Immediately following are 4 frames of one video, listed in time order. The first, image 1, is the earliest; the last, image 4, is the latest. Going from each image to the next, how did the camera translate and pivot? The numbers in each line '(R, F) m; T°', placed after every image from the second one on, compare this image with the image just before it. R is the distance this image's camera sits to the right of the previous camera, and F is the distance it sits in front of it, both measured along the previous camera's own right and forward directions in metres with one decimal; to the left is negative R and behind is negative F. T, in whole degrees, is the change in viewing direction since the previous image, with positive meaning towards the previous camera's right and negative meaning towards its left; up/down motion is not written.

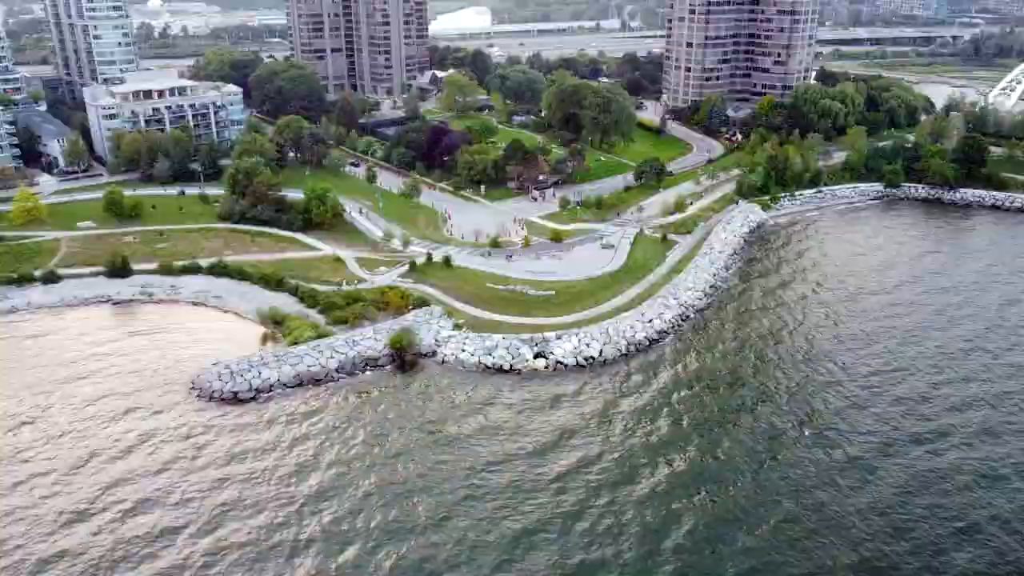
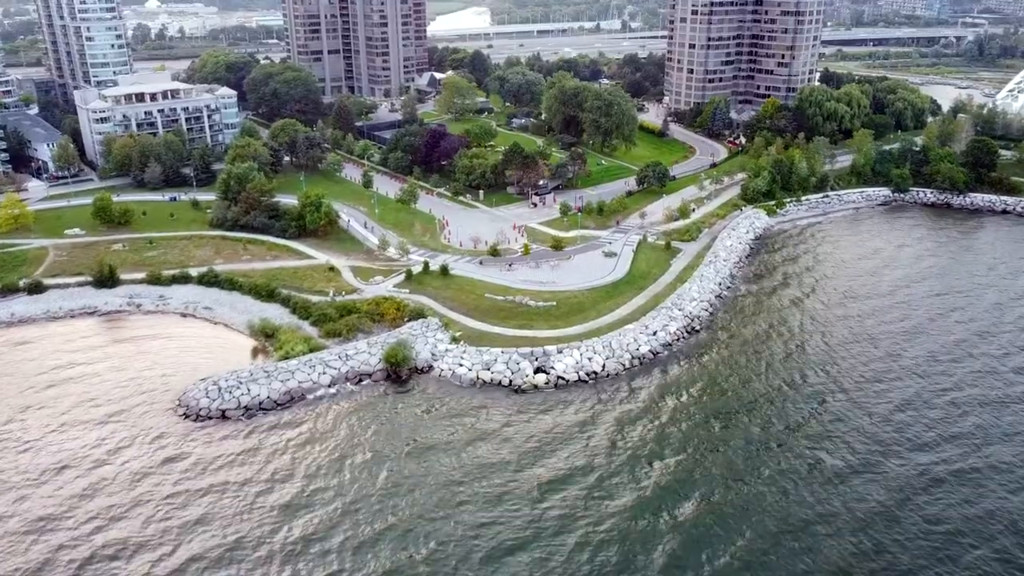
(+0.1, +2.1) m; 0°
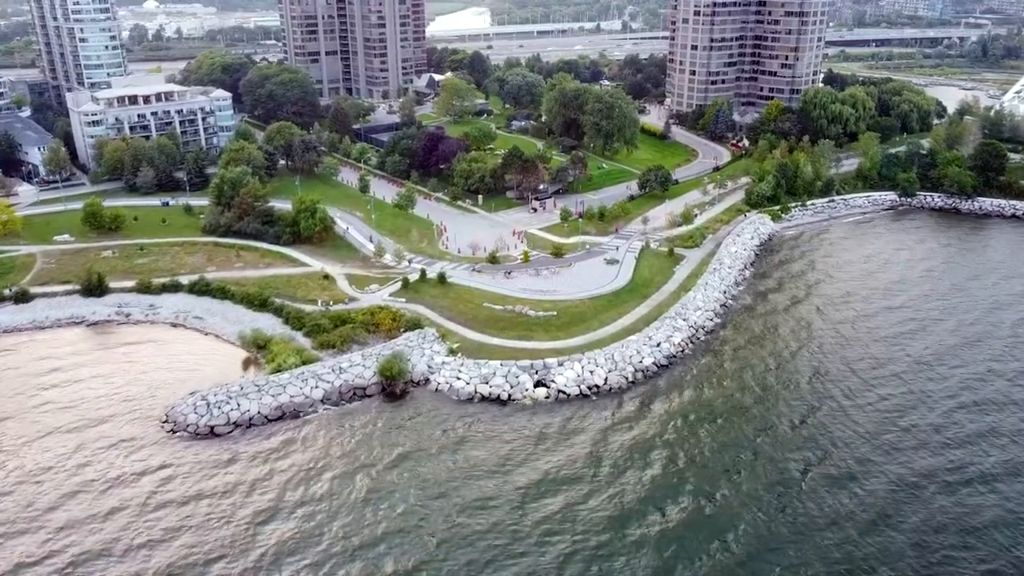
(+0.1, +1.8) m; 0°
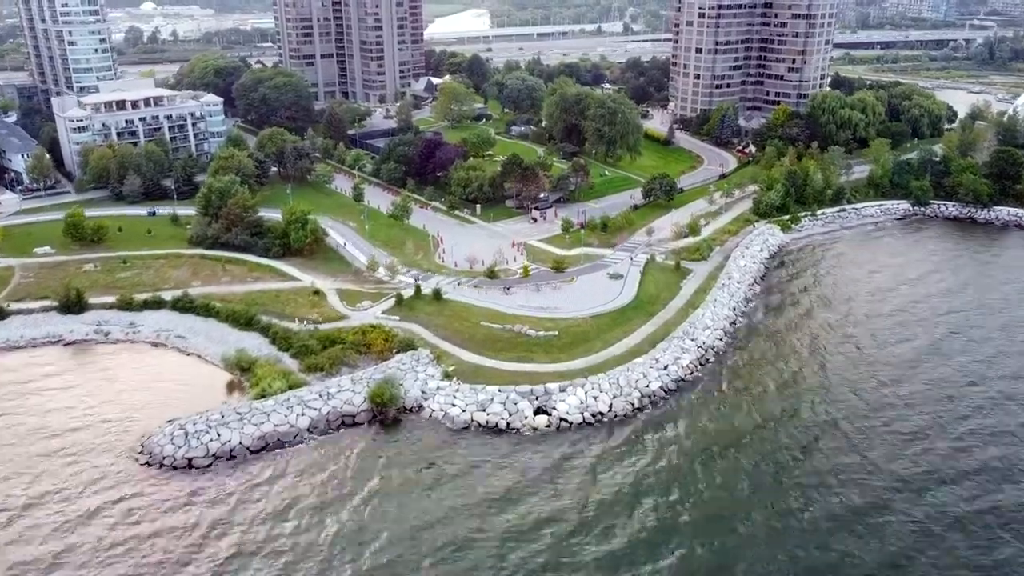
(+0.1, +3.2) m; 0°
